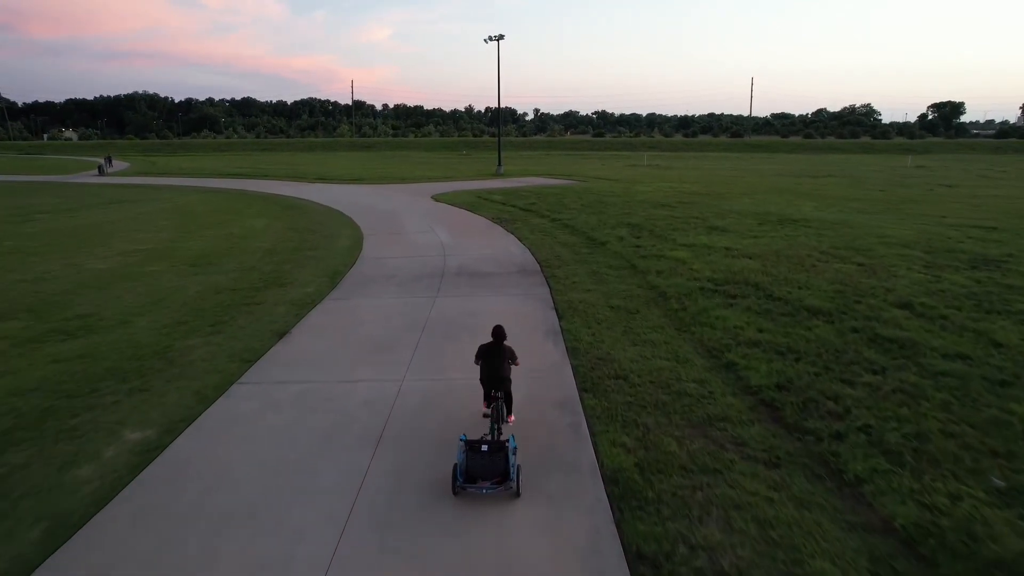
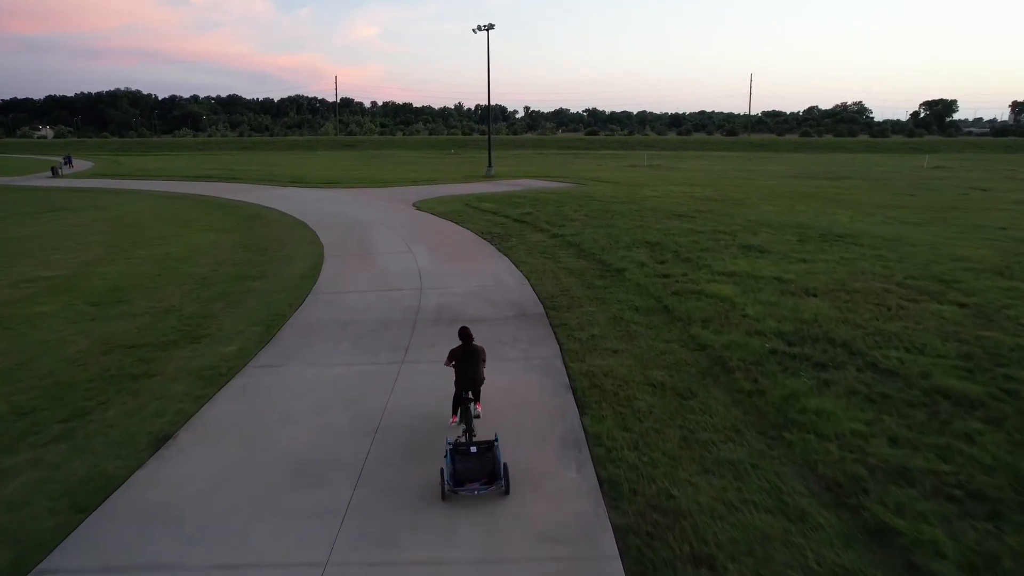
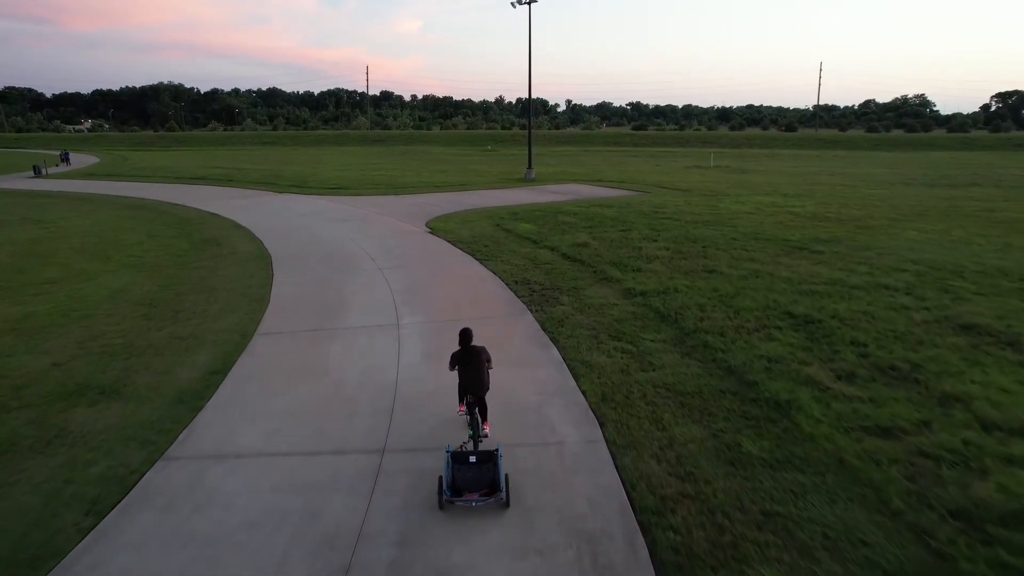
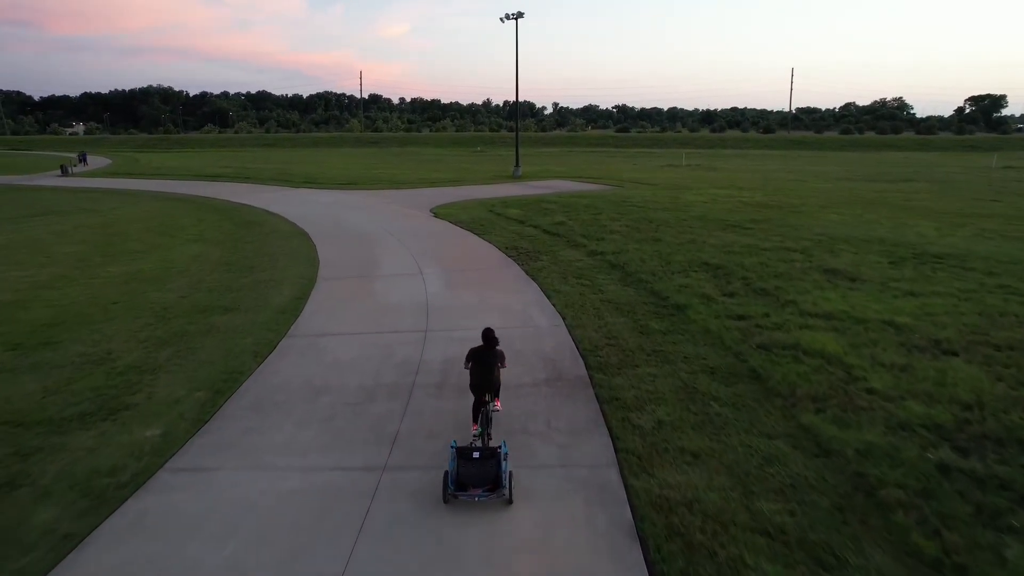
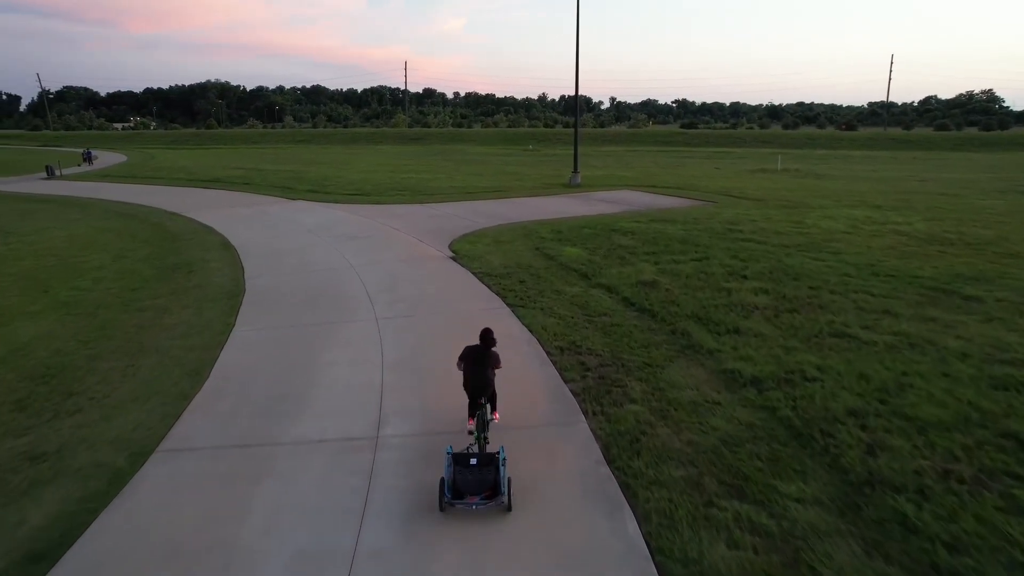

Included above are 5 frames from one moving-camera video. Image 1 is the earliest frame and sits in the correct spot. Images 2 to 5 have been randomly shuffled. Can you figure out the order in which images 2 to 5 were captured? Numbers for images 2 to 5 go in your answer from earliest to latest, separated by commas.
2, 4, 3, 5
